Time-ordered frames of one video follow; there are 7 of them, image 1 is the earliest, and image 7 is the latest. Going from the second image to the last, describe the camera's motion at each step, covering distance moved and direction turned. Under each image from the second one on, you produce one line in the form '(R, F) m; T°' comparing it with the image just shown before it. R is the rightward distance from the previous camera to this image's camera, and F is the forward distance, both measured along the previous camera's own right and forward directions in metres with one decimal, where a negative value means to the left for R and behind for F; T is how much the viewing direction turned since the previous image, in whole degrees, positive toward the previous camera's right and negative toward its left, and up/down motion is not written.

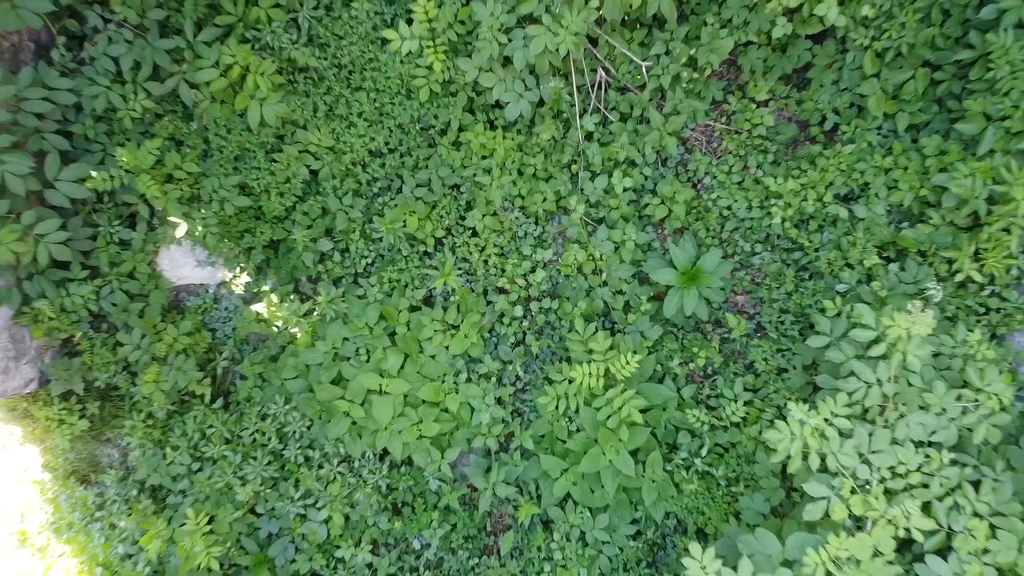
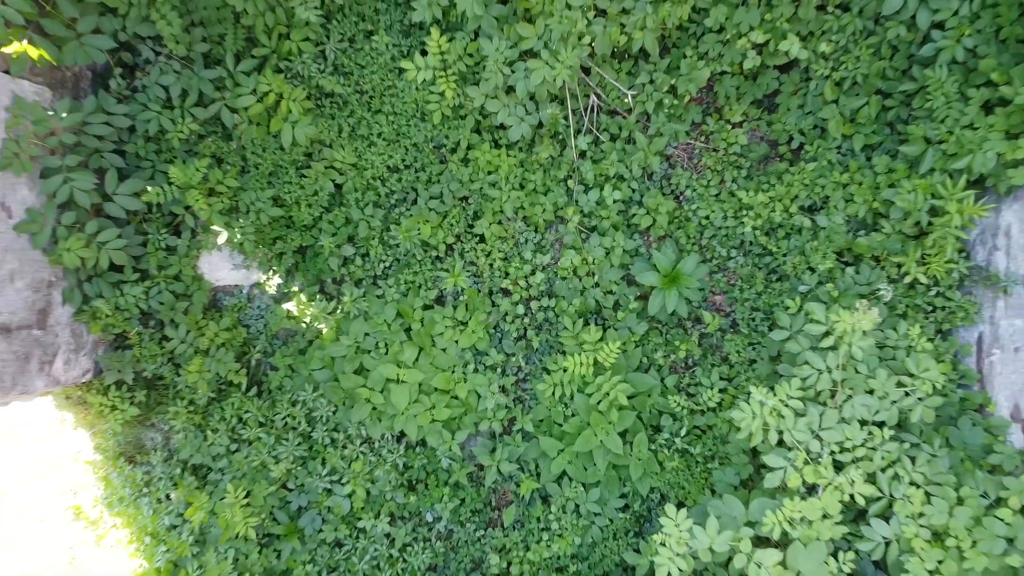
(0.0, -0.3) m; 0°
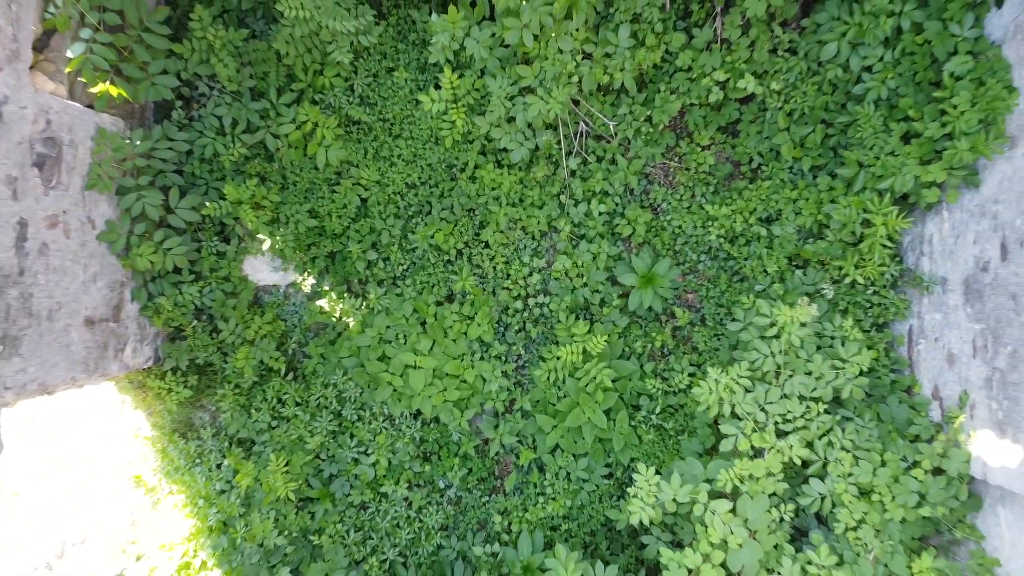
(0.0, -0.4) m; 0°
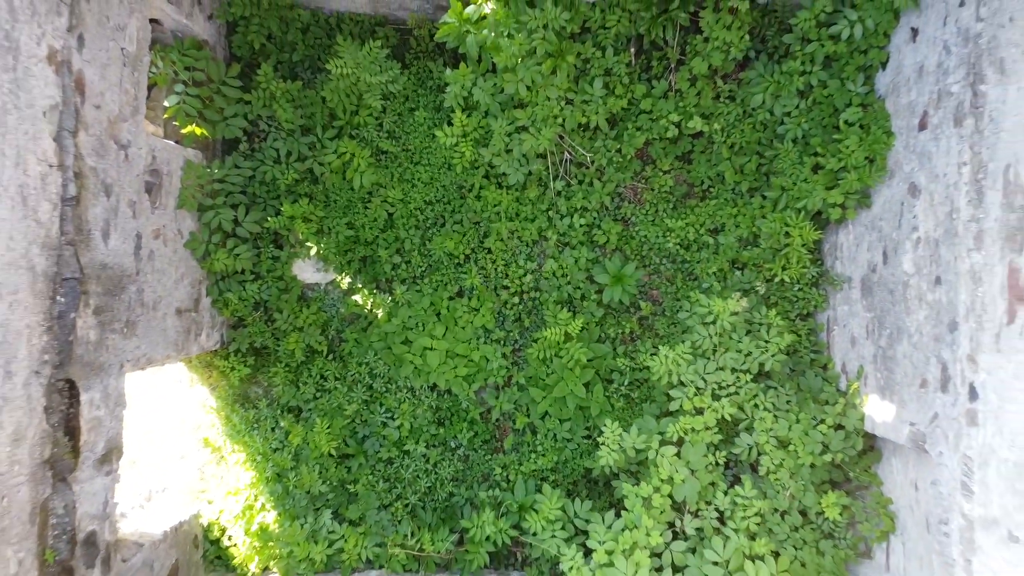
(0.0, -0.7) m; 0°
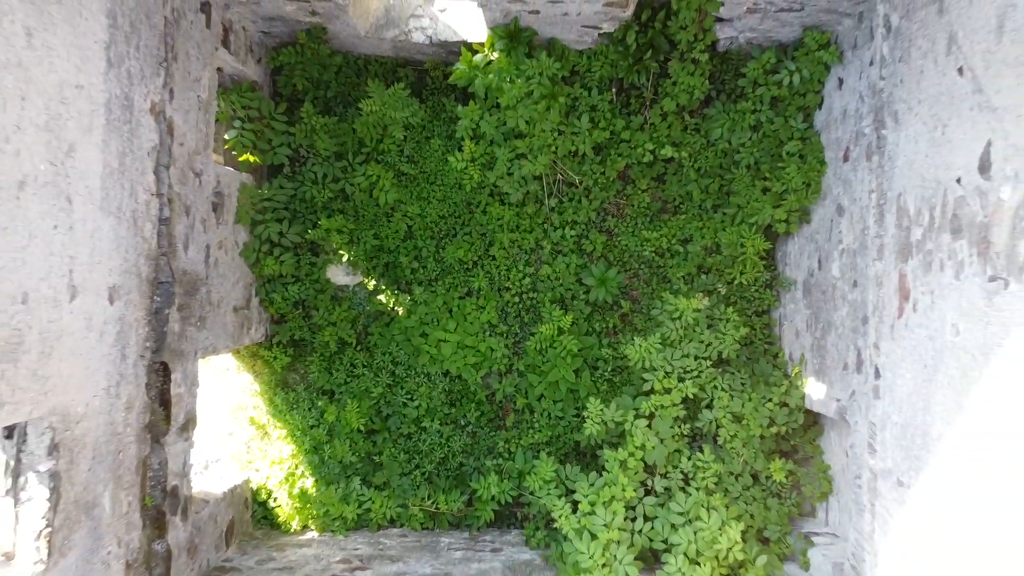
(0.0, -0.6) m; 0°
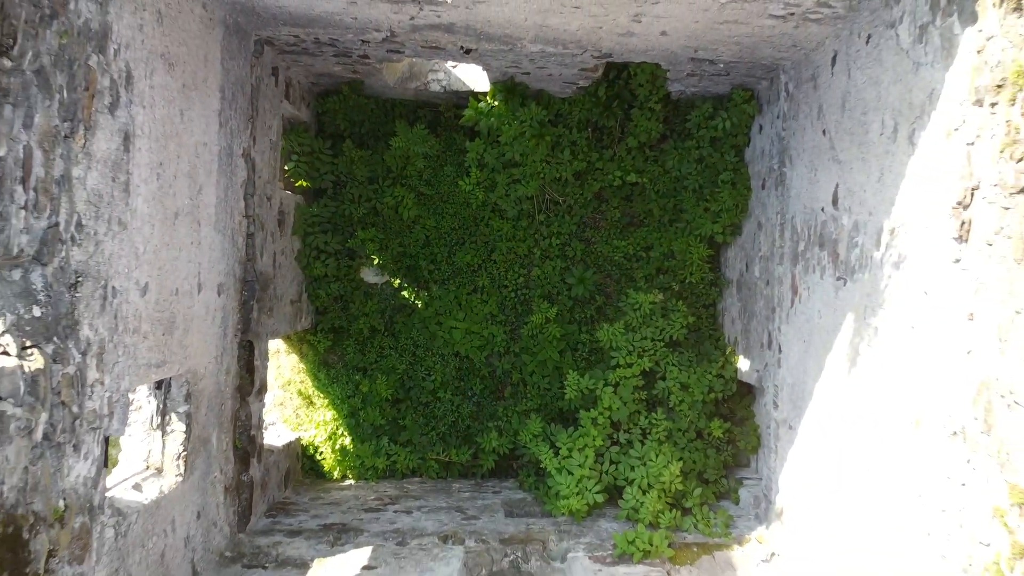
(0.0, -1.0) m; 0°
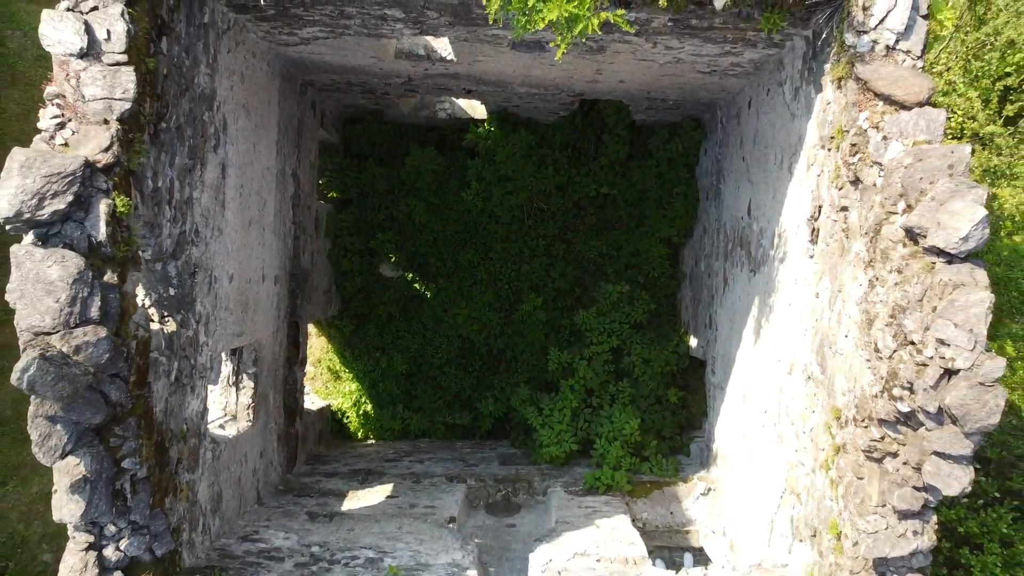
(0.0, -1.0) m; 0°
